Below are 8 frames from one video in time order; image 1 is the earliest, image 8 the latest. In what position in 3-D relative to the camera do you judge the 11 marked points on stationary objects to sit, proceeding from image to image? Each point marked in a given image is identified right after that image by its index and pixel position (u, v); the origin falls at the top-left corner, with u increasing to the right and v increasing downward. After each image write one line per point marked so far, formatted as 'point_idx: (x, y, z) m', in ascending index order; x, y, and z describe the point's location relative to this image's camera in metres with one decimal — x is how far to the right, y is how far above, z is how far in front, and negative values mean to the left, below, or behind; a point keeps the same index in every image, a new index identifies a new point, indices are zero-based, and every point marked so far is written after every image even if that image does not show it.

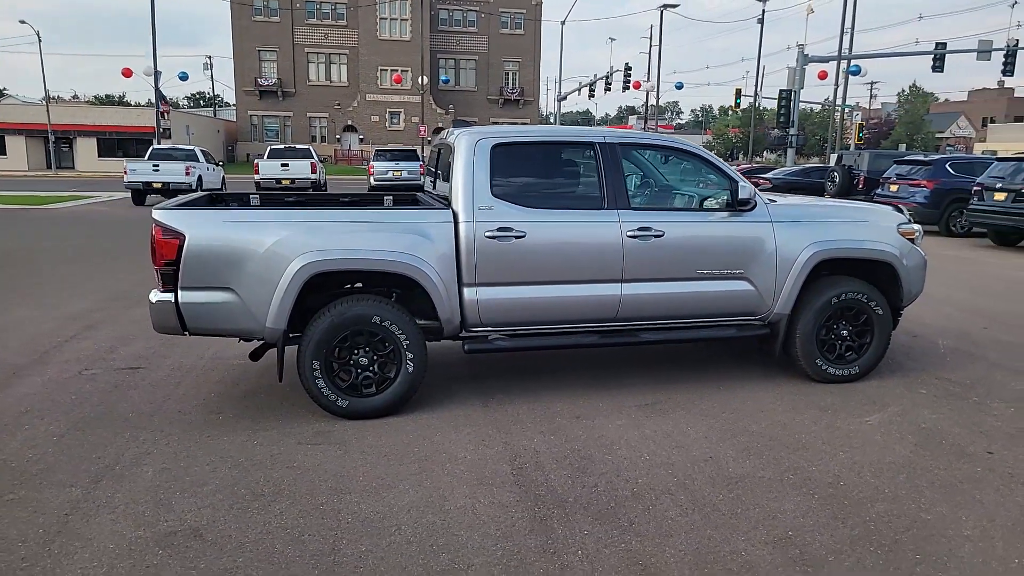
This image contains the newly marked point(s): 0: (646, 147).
0: (+1.0, +1.0, +5.4) m
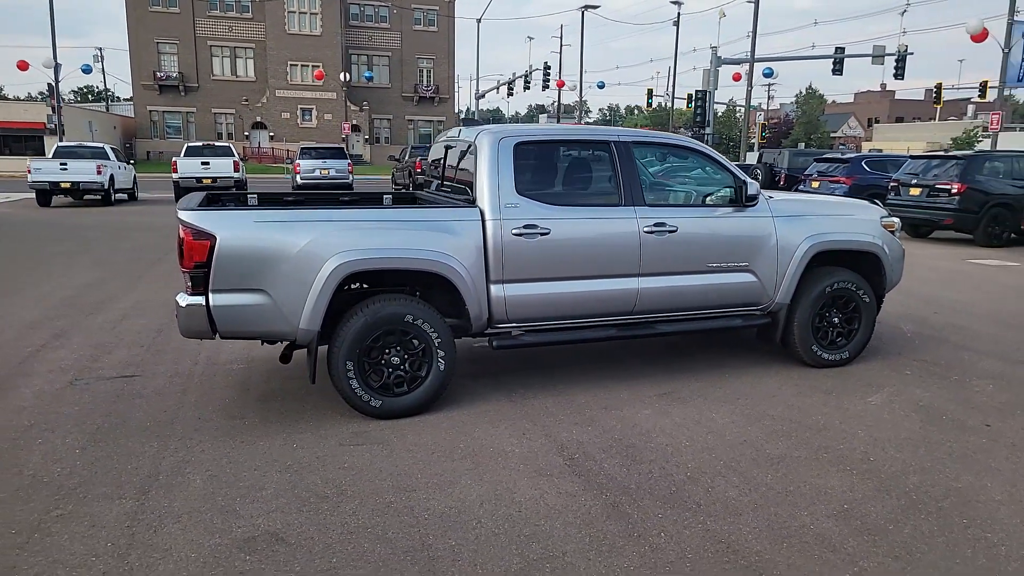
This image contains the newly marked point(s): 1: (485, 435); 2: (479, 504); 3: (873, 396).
0: (+1.1, +1.1, +5.6) m
1: (-0.1, -0.9, +4.7) m
2: (-0.2, -1.1, +3.8) m
3: (+2.7, -0.8, +5.4) m
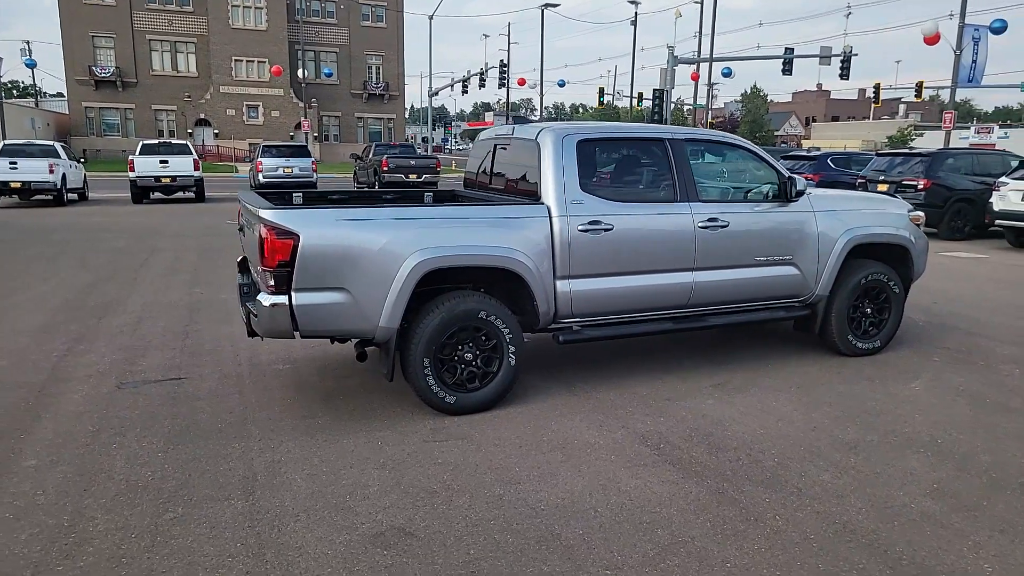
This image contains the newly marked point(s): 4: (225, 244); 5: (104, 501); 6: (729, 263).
0: (+1.5, +1.1, +5.8) m
1: (+0.4, -0.9, +4.8) m
2: (+0.4, -1.1, +3.9) m
3: (+3.1, -0.7, +5.7) m
4: (-5.8, +0.9, +14.7) m
5: (-2.1, -1.1, +3.8) m
6: (+1.7, +0.2, +5.8) m
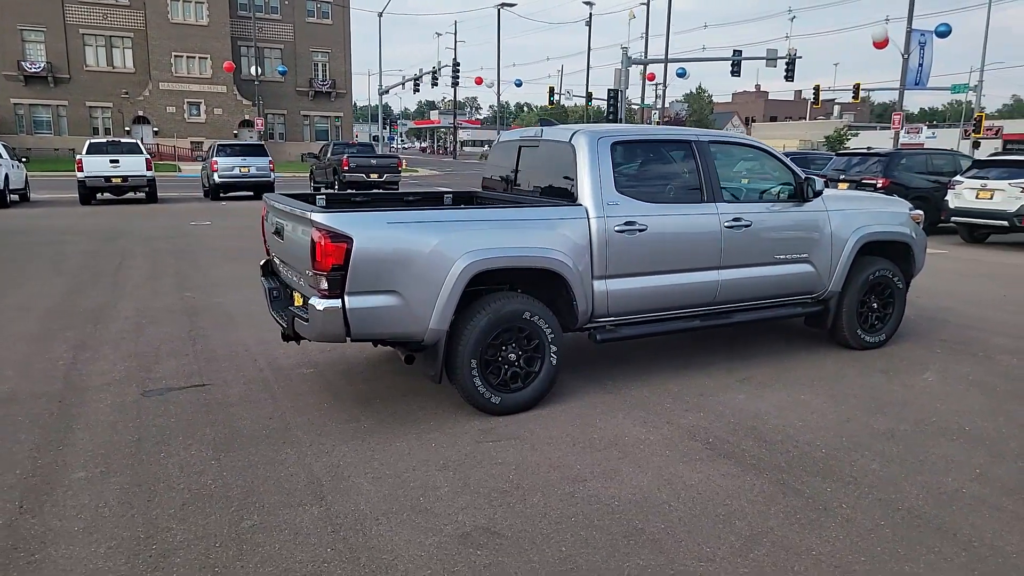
0: (+1.8, +1.2, +6.0) m
1: (+0.7, -0.9, +4.9) m
2: (+0.8, -1.1, +4.0) m
3: (+3.4, -0.7, +6.0) m
4: (-6.2, +0.8, +14.3) m
5: (-1.7, -1.1, +3.7) m
6: (+1.9, +0.2, +6.0) m
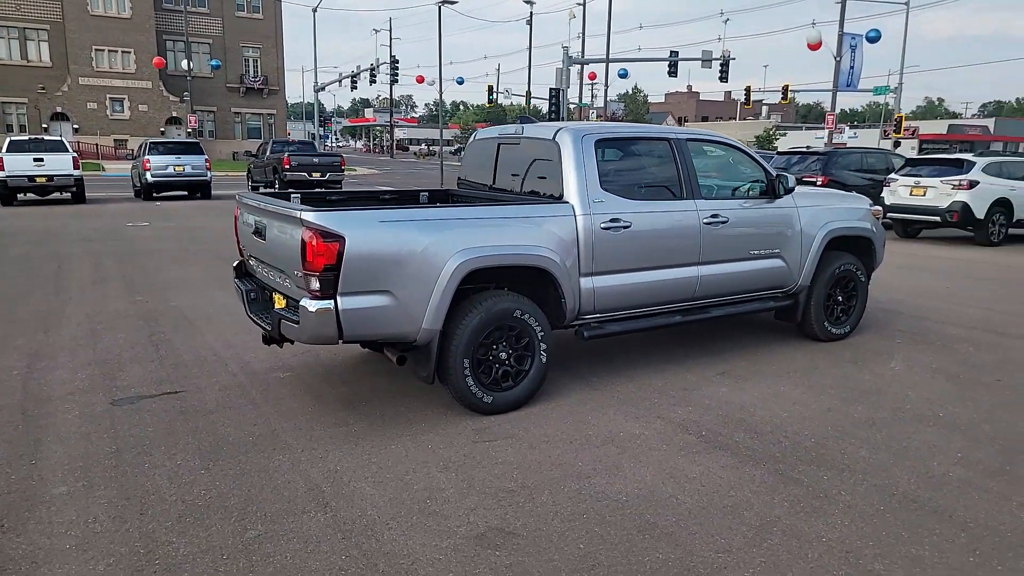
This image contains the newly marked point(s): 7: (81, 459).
0: (+1.6, +1.2, +6.1) m
1: (+0.6, -0.9, +4.9) m
2: (+0.8, -1.1, +4.0) m
3: (+3.2, -0.6, +6.2) m
4: (-7.0, +0.8, +13.7) m
5: (-1.6, -1.1, +3.5) m
6: (+1.8, +0.3, +6.1) m
7: (-2.5, -1.0, +4.3) m
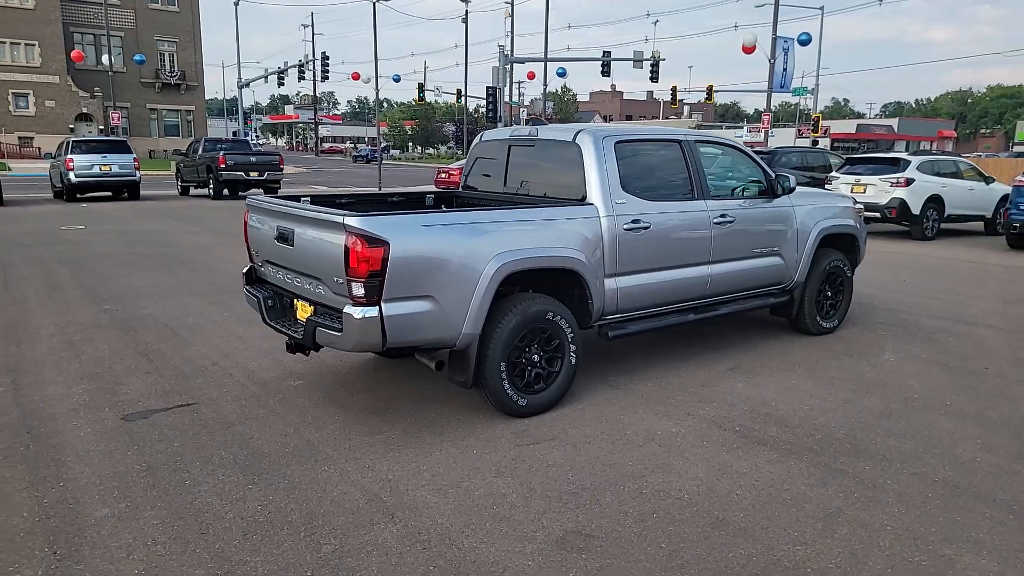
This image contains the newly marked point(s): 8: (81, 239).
0: (+1.7, +1.2, +6.2) m
1: (+0.9, -0.9, +5.0) m
2: (+1.1, -1.1, +4.1) m
3: (+3.3, -0.6, +6.5) m
4: (-7.6, +0.6, +13.0) m
5: (-1.3, -1.2, +3.4) m
6: (+1.9, +0.3, +6.2) m
7: (-2.2, -1.1, +4.1) m
8: (-8.7, +1.0, +15.0) m
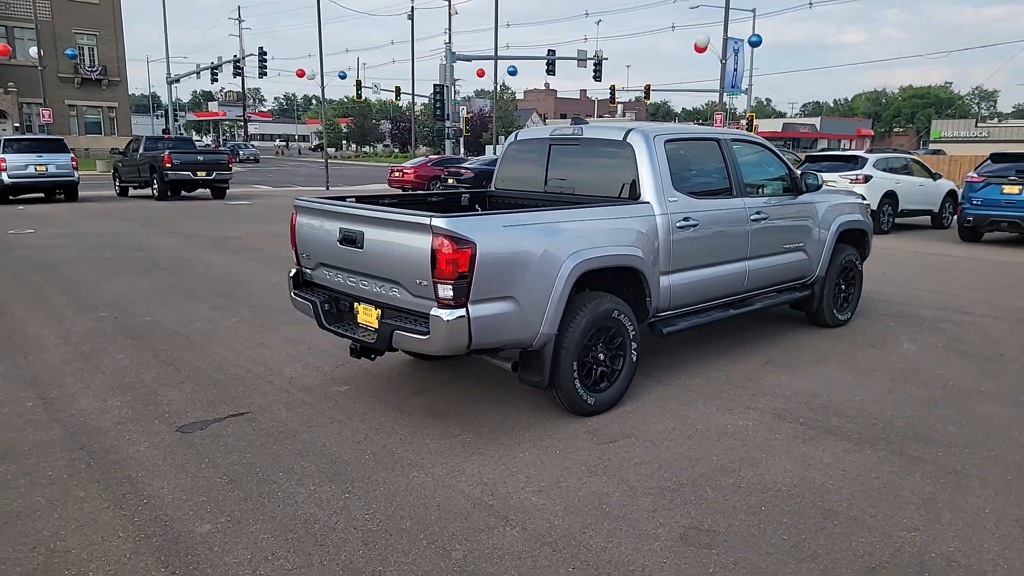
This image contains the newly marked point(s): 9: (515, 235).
0: (+2.0, +1.2, +6.4) m
1: (+1.3, -0.9, +5.0) m
2: (+1.7, -1.0, +4.2) m
3: (+3.6, -0.5, +6.8) m
4: (-7.8, +0.5, +12.4) m
5: (-0.7, -1.2, +3.3) m
6: (+2.2, +0.3, +6.4) m
7: (-1.7, -1.1, +3.9) m
8: (-9.1, +0.9, +14.3) m
9: (0.0, +0.3, +4.4) m
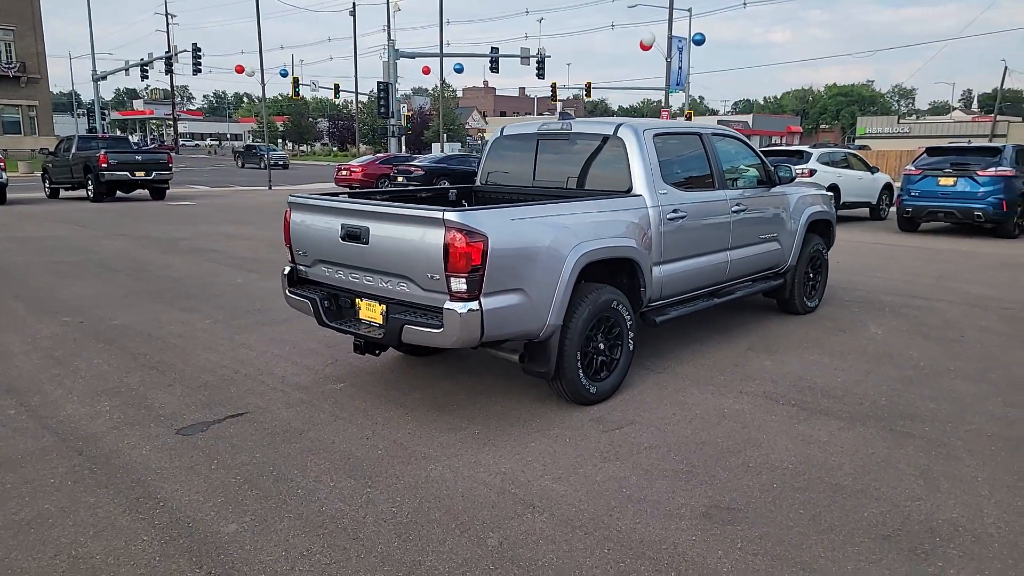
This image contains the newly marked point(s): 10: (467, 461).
0: (+1.9, +1.3, +6.6) m
1: (+1.3, -0.8, +5.2) m
2: (+1.7, -1.0, +4.4) m
3: (+3.5, -0.4, +7.1) m
4: (-8.4, +0.4, +11.8) m
5: (-0.5, -1.2, +3.3) m
6: (+2.1, +0.4, +6.6) m
7: (-1.5, -1.1, +3.9) m
8: (-9.8, +0.8, +13.6) m
9: (+0.1, +0.4, +4.5) m
10: (-0.3, -1.0, +4.2) m
